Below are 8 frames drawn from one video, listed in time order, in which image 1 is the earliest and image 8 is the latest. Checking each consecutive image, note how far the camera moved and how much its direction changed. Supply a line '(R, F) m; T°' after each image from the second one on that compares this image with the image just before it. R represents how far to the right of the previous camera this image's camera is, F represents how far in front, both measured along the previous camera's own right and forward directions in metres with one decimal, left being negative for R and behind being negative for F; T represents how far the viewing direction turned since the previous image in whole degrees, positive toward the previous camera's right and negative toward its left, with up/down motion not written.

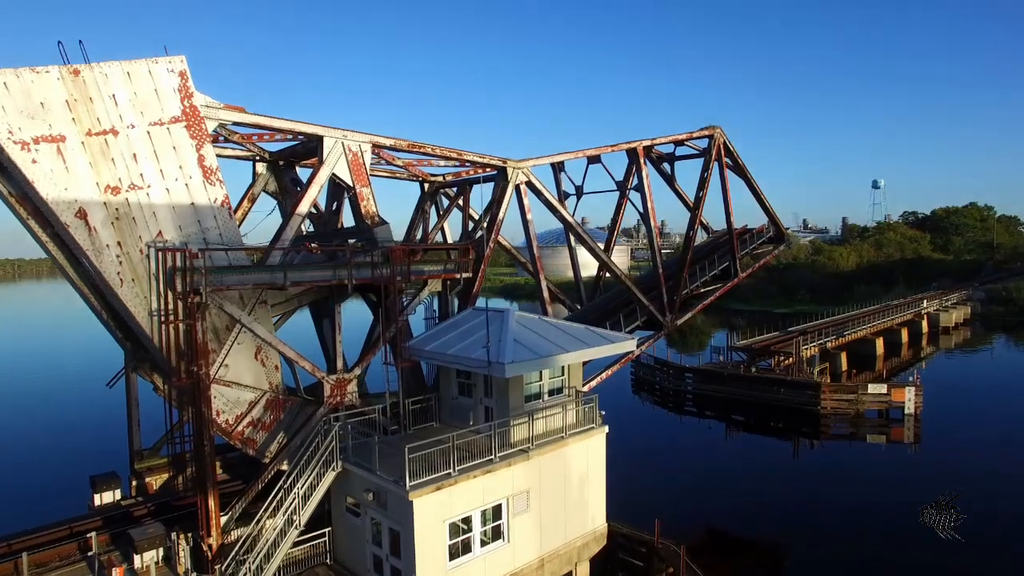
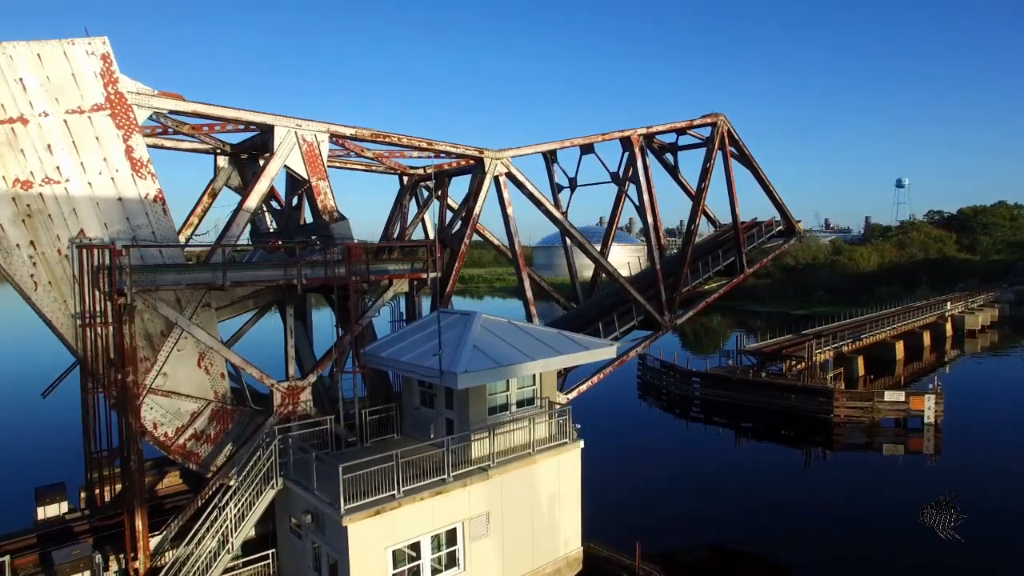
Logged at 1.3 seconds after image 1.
(+0.9, +0.9) m; -2°
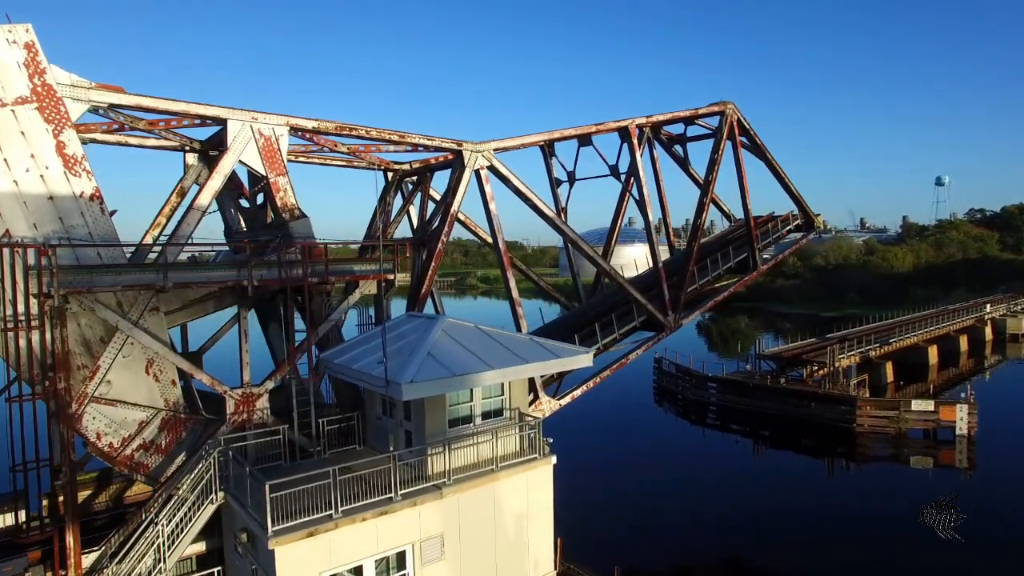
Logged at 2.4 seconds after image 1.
(+1.0, +0.8) m; -3°
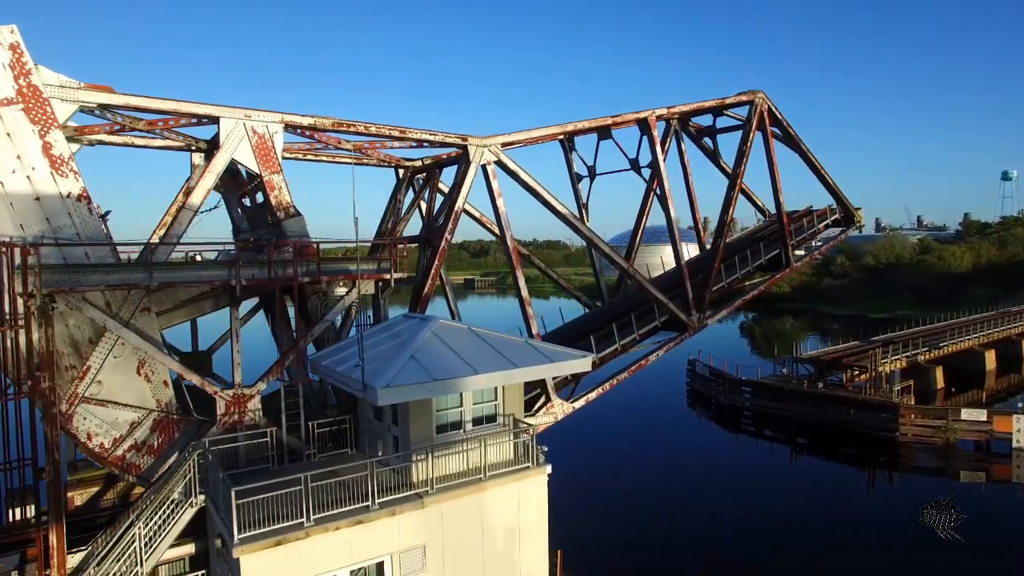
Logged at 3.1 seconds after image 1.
(+0.8, +0.5) m; -4°
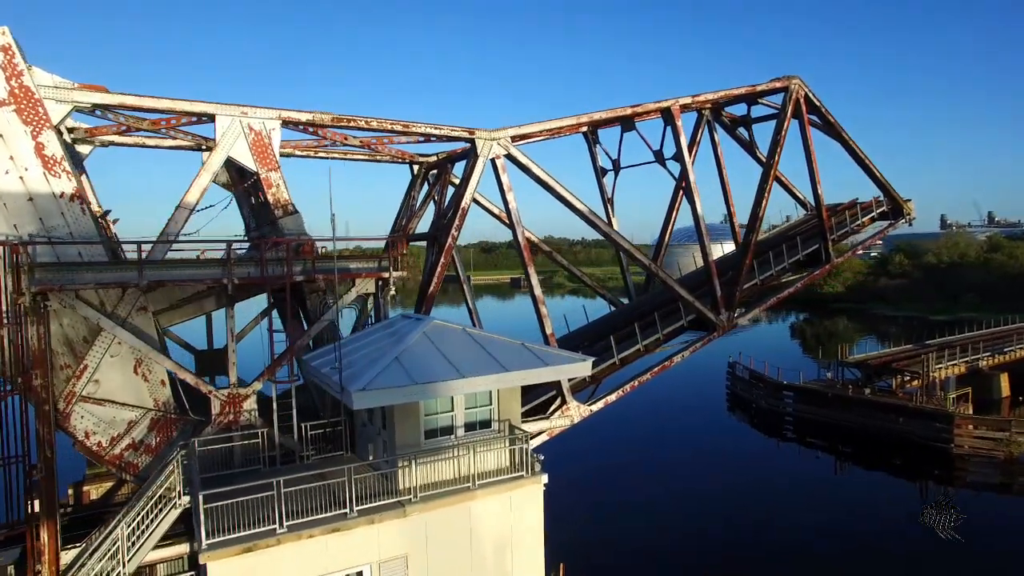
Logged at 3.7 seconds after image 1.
(+0.8, +0.5) m; -5°
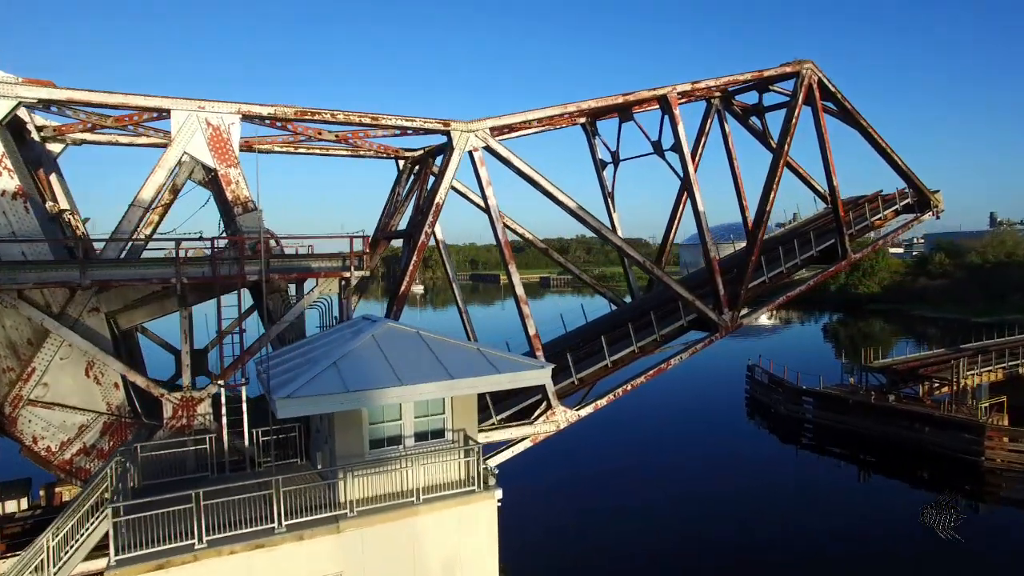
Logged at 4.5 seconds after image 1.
(+1.1, +0.6) m; -3°
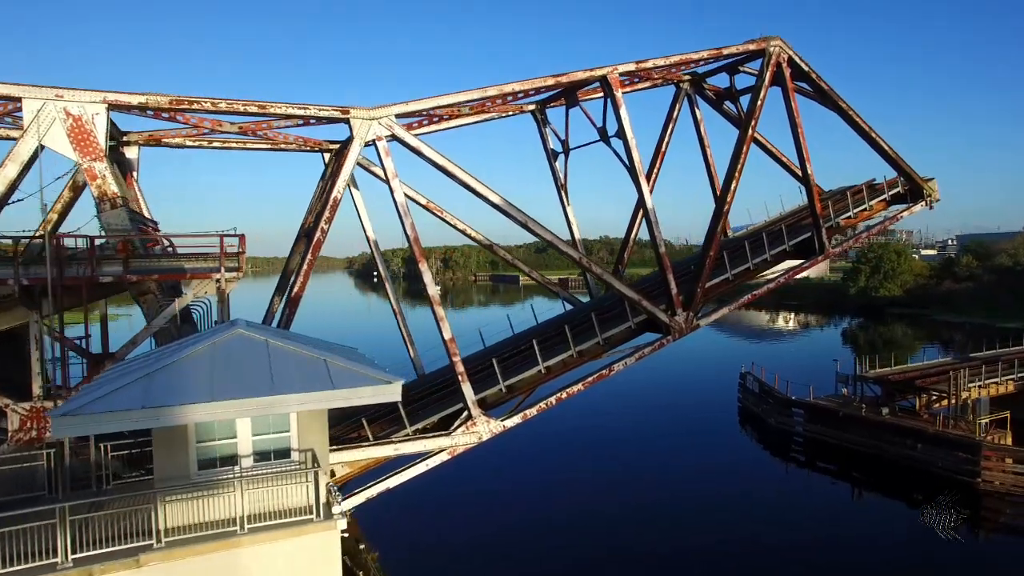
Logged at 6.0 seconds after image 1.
(+2.2, +1.0) m; -3°
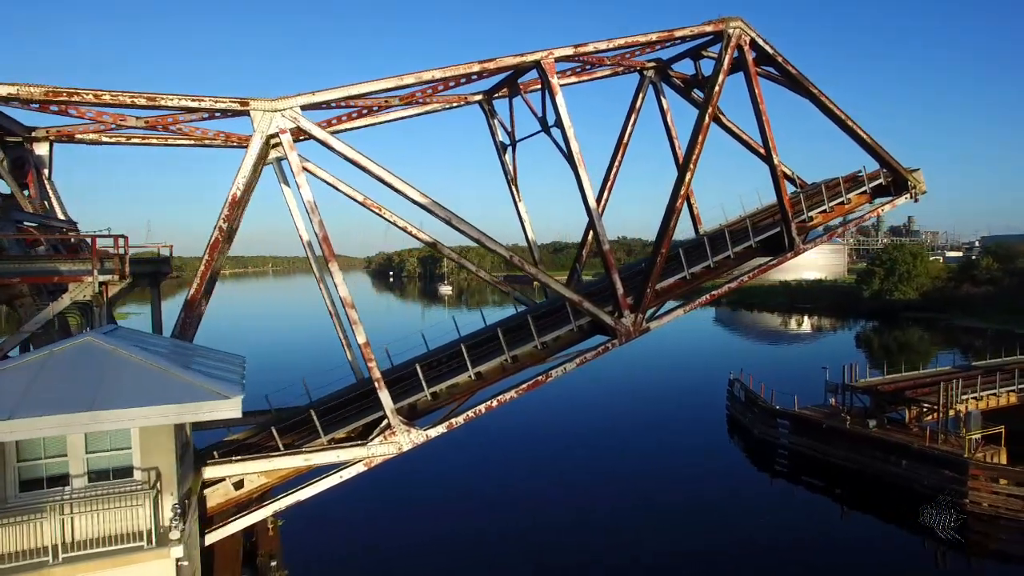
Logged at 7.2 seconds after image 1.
(+1.9, +0.8) m; -2°
